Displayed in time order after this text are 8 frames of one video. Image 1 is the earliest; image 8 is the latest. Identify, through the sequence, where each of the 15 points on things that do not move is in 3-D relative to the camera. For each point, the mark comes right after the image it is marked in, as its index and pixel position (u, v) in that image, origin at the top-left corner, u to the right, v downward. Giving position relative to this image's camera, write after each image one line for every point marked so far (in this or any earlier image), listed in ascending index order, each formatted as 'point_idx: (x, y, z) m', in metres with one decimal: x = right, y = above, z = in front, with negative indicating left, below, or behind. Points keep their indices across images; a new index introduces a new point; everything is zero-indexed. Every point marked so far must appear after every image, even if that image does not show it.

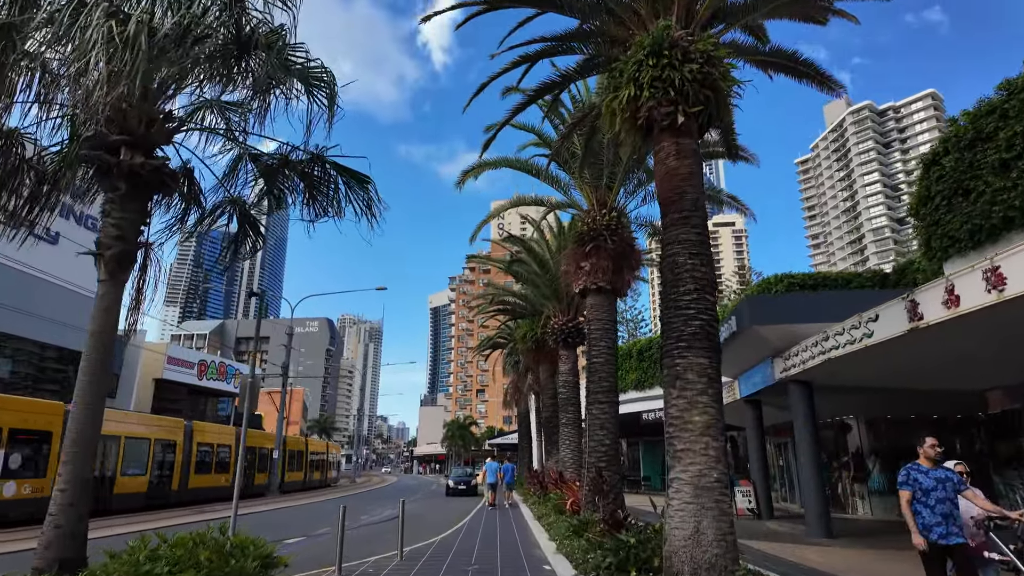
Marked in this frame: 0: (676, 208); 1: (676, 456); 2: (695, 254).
0: (+2.0, +1.0, +7.2) m
1: (+1.8, -1.8, +6.4) m
2: (+2.1, +0.4, +7.0) m
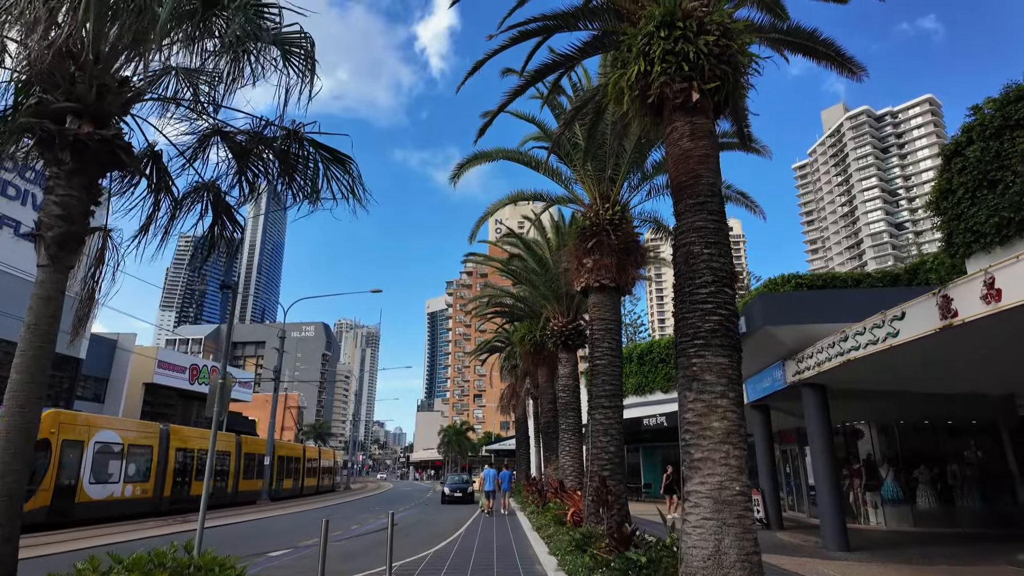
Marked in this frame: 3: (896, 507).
0: (+2.0, +1.0, +6.6) m
1: (+1.7, -1.7, +5.8) m
2: (+2.1, +0.5, +6.4) m
3: (+9.5, -5.4, +14.8) m
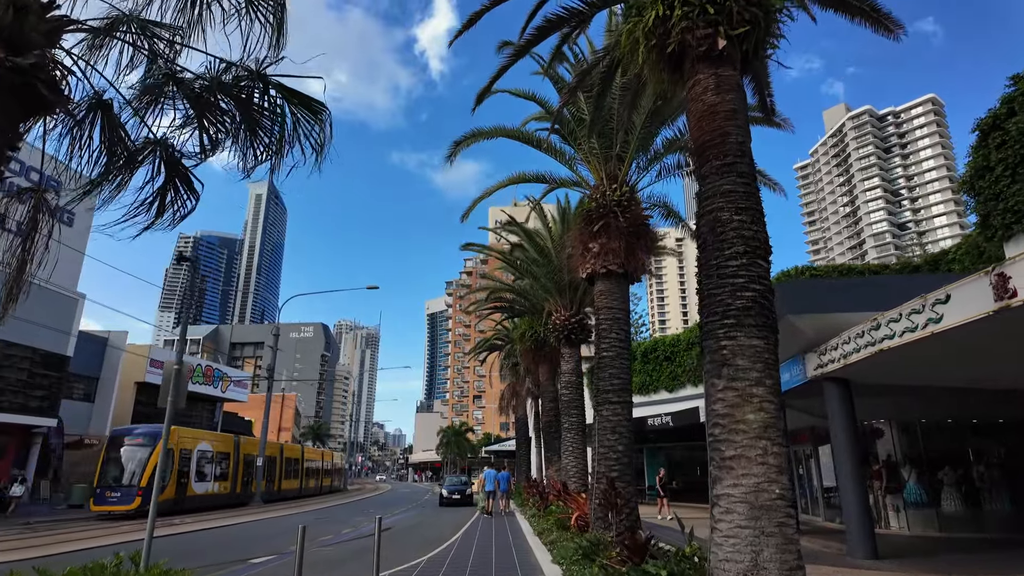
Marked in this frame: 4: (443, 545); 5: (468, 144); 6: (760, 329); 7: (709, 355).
0: (+2.0, +1.3, +5.8) m
1: (+1.7, -1.5, +4.9) m
2: (+2.1, +0.7, +5.5) m
3: (+9.5, -5.2, +14.0) m
4: (-1.6, -6.1, +14.2) m
5: (-0.8, +2.6, +11.1) m
6: (+2.1, -0.4, +5.2) m
7: (+1.7, -0.6, +5.3) m
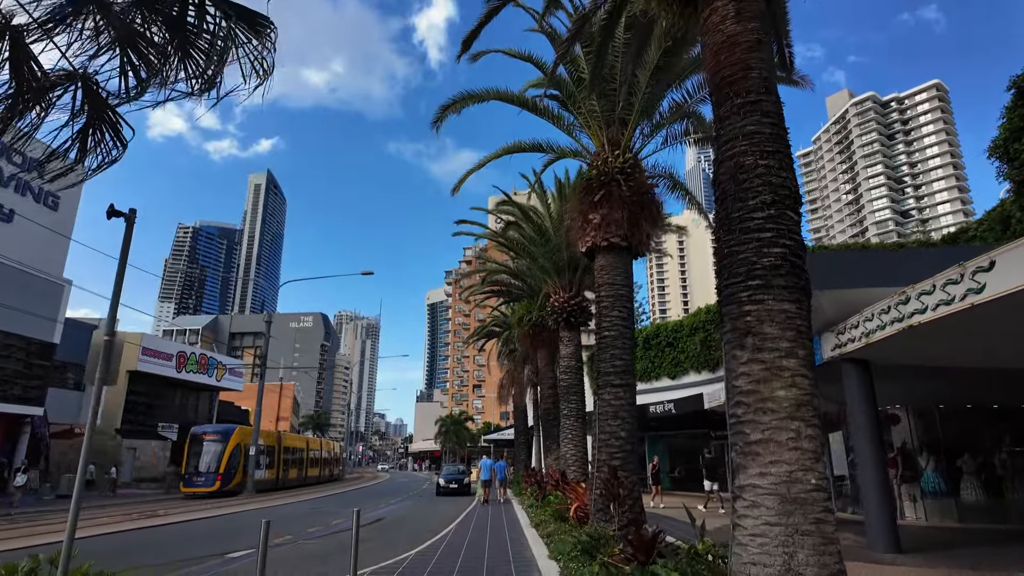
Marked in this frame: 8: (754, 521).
0: (+1.9, +1.6, +5.0) m
1: (+1.6, -1.1, +4.2) m
2: (+2.0, +1.1, +4.7) m
3: (+9.4, -4.7, +13.2) m
4: (-1.7, -5.6, +13.5) m
5: (-0.9, +3.1, +10.2) m
6: (+2.0, 0.0, +4.4) m
7: (+1.6, -0.3, +4.6) m
8: (+1.6, -1.6, +4.0) m
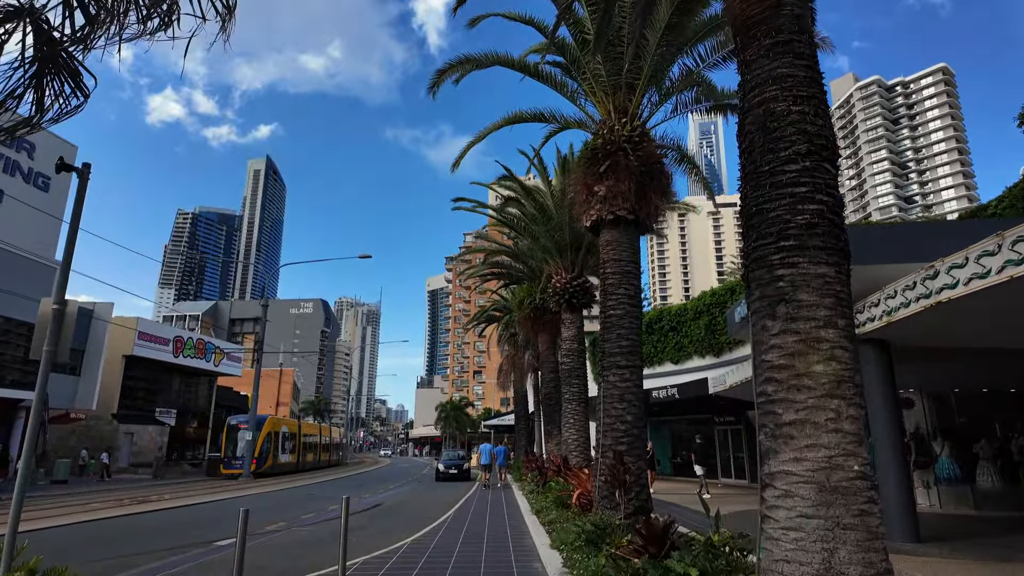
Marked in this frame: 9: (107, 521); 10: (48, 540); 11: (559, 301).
0: (+1.9, +1.9, +4.4) m
1: (+1.6, -0.9, +3.7) m
2: (+2.0, +1.3, +4.2) m
3: (+9.4, -4.3, +12.8) m
4: (-1.7, -5.2, +13.1) m
5: (-0.9, +3.4, +9.6) m
6: (+2.0, +0.2, +3.9) m
7: (+1.6, 0.0, +4.0) m
8: (+1.6, -1.3, +3.5) m
9: (-10.0, -5.8, +15.0) m
10: (-9.8, -5.3, +12.7) m
11: (+1.2, -0.3, +15.0) m
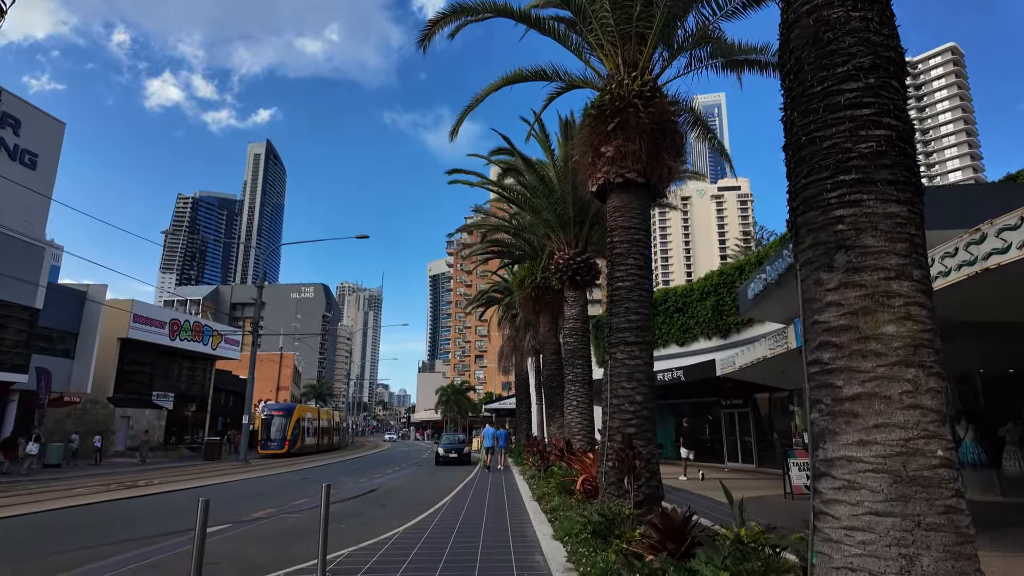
0: (+1.8, +2.2, +3.6) m
1: (+1.6, -0.6, +3.0) m
2: (+2.0, +1.6, +3.4) m
3: (+9.4, -3.7, +12.1) m
4: (-1.7, -4.6, +12.5) m
5: (-0.9, +3.9, +8.8) m
6: (+2.0, +0.5, +3.1) m
7: (+1.6, +0.3, +3.3) m
8: (+1.6, -1.0, +2.8) m
9: (-10.0, -5.2, +14.4) m
10: (-9.8, -4.8, +12.1) m
11: (+1.2, +0.3, +14.3) m
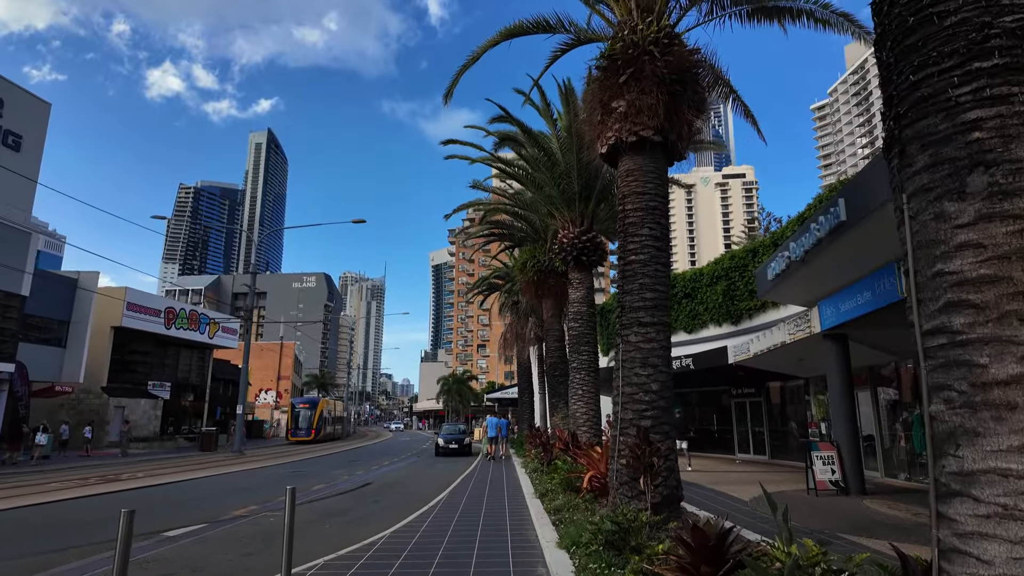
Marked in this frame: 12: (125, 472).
0: (+1.8, +2.4, +2.6) m
1: (+1.6, -0.4, +2.0) m
2: (+1.9, +1.9, +2.4) m
3: (+9.4, -3.3, +11.2) m
4: (-1.7, -4.2, +11.6) m
5: (-1.0, +4.2, +7.8) m
6: (+2.0, +0.7, +2.1) m
7: (+1.6, +0.5, +2.3) m
8: (+1.6, -0.8, +1.9) m
9: (-10.0, -4.8, +13.6) m
10: (-9.8, -4.4, +11.3) m
11: (+1.2, +0.7, +13.3) m
12: (-11.9, -5.7, +18.8) m
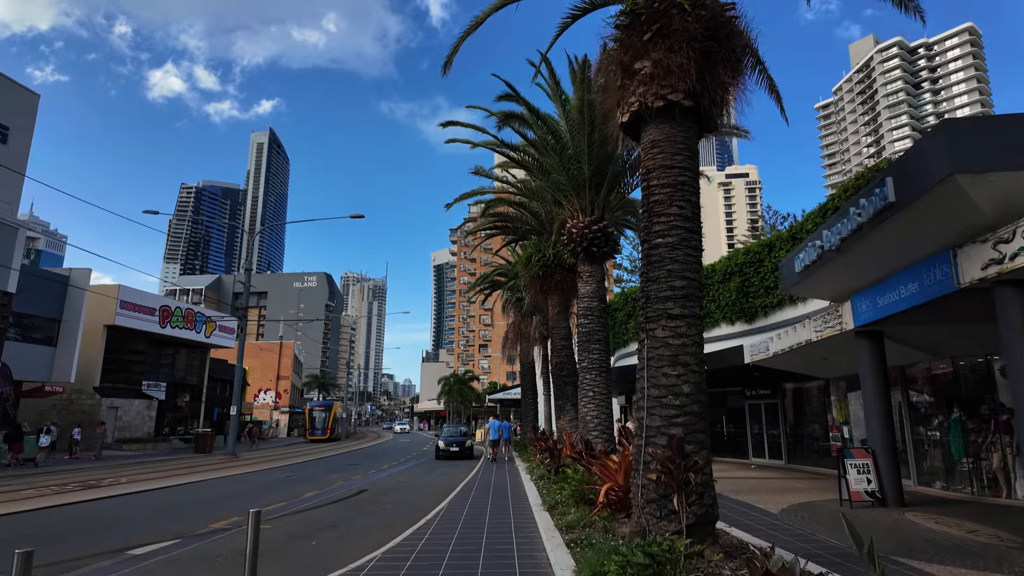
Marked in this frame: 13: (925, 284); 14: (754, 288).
0: (+1.9, +2.6, +1.7) m
1: (+1.7, -0.2, +1.1) m
2: (+2.0, +2.0, +1.5) m
3: (+9.5, -3.2, +10.2) m
4: (-1.6, -4.1, +10.7) m
5: (-0.9, +4.3, +6.9) m
6: (+2.0, +0.9, +1.2) m
7: (+1.7, +0.7, +1.4) m
8: (+1.6, -0.7, +0.9) m
9: (-9.9, -4.7, +12.7) m
10: (-9.7, -4.3, +10.4) m
11: (+1.3, +0.8, +12.4) m
12: (-11.8, -5.6, +17.9) m
13: (+5.7, +0.1, +8.3) m
14: (+7.8, 0.0, +19.5) m
